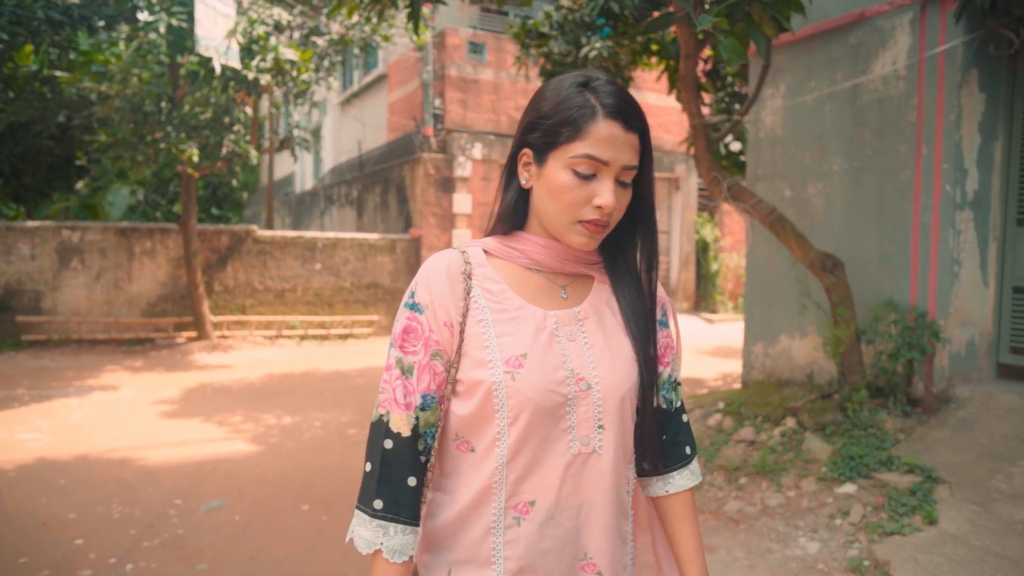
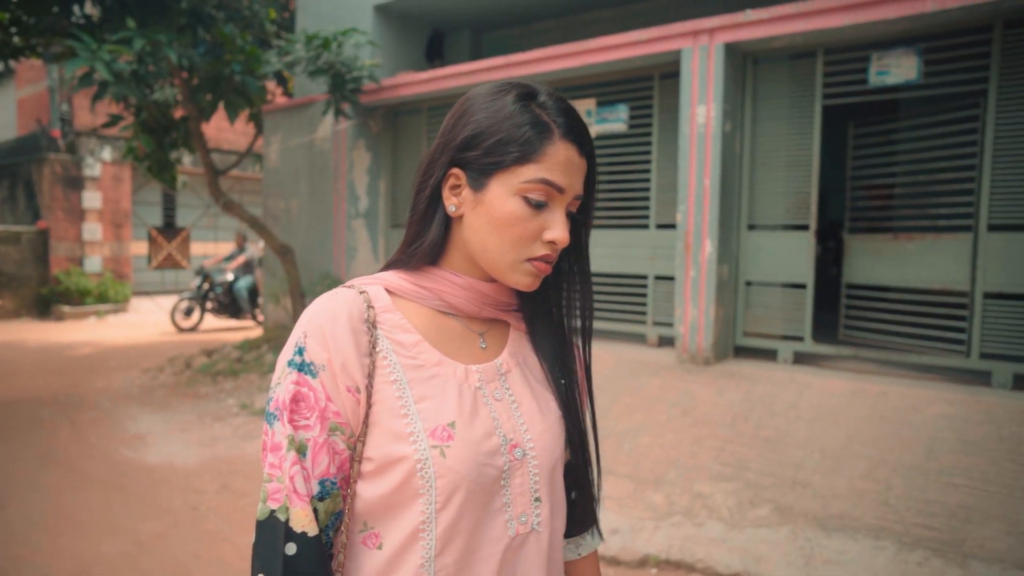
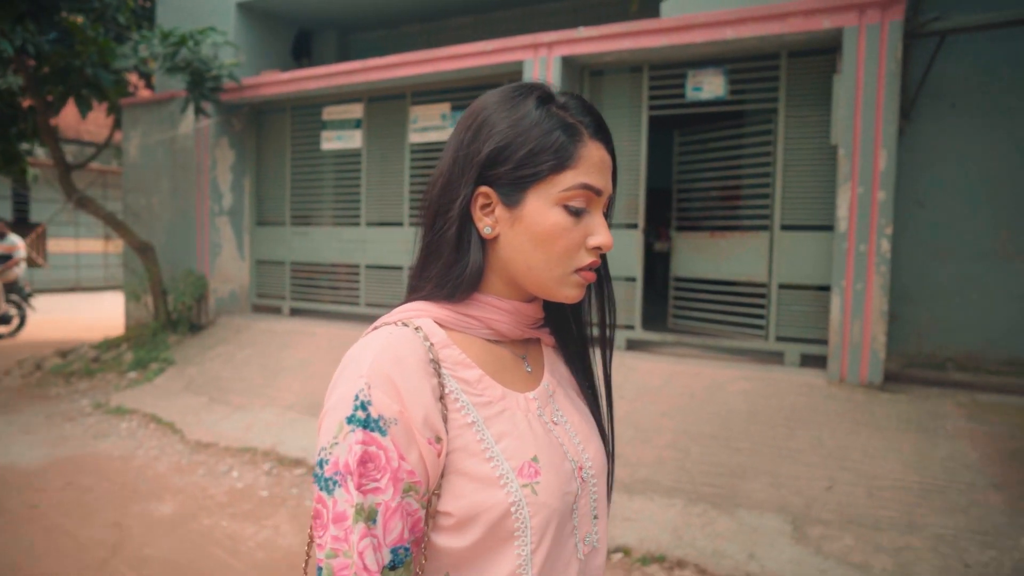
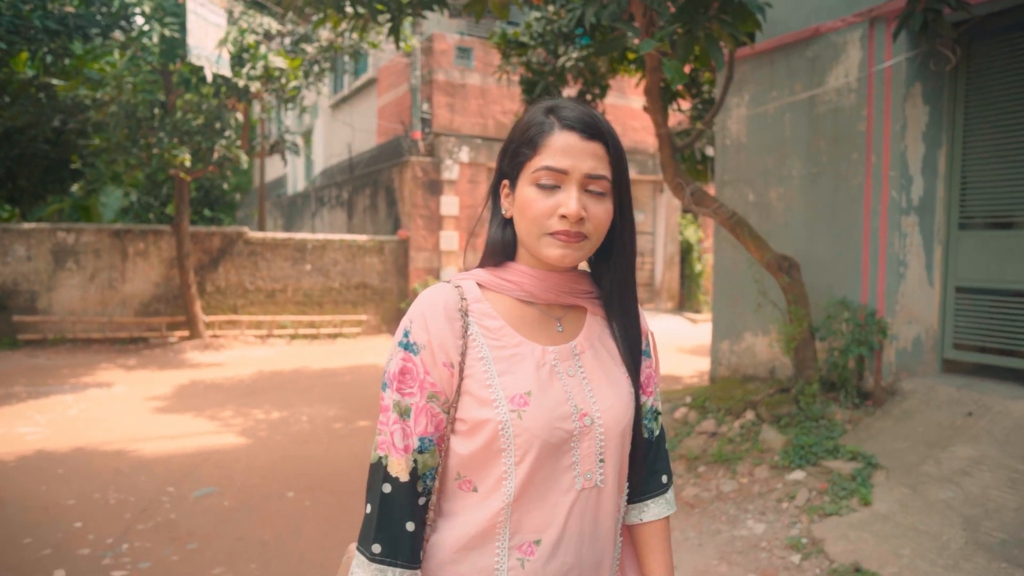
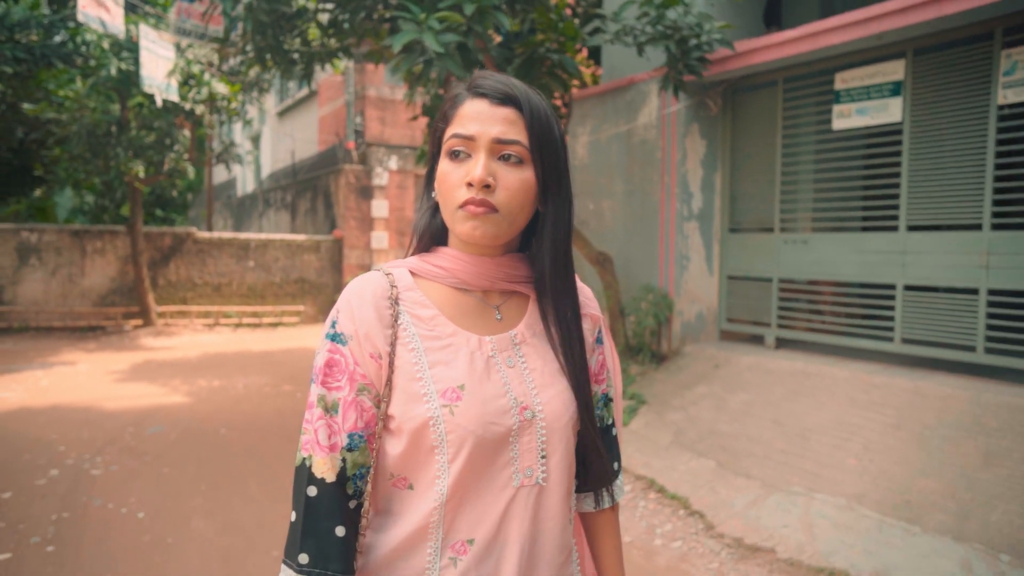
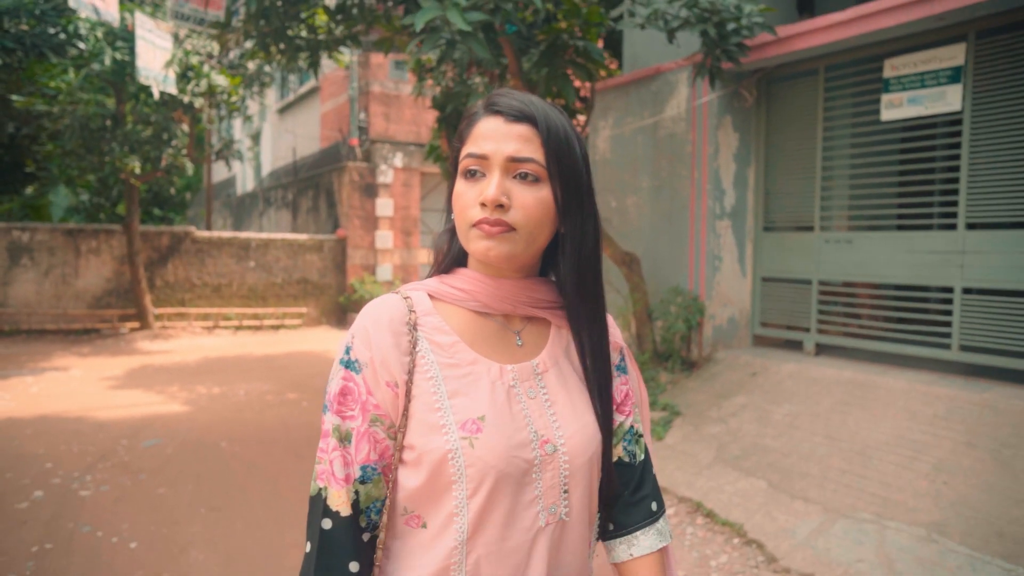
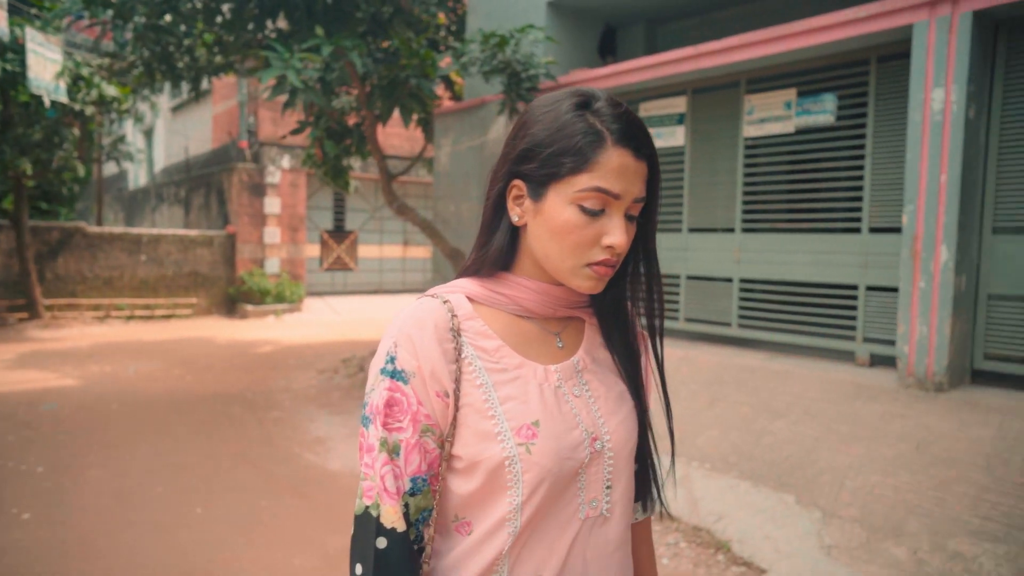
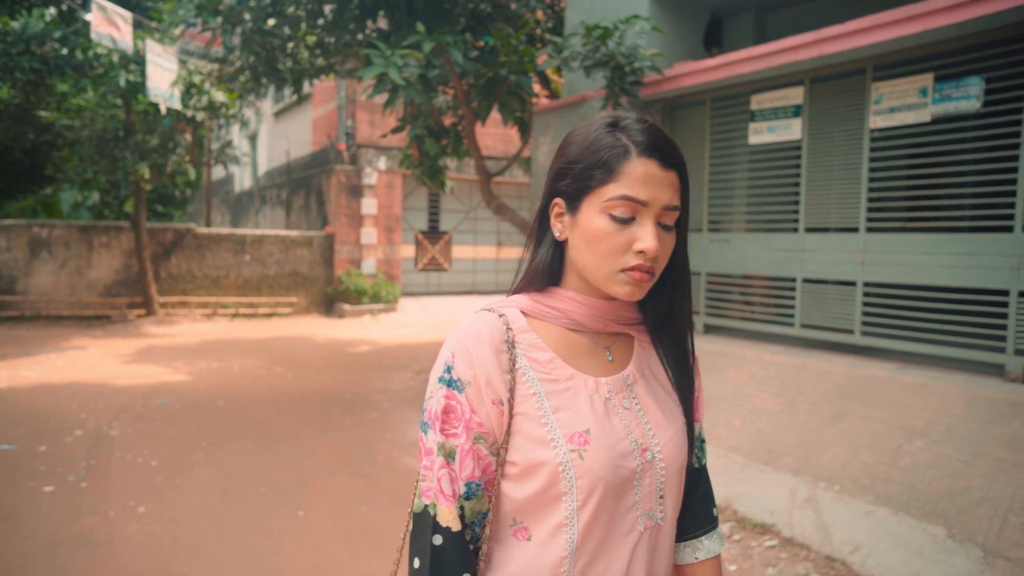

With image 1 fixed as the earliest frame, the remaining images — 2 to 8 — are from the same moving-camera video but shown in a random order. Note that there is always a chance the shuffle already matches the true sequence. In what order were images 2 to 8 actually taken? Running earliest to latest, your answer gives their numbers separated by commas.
4, 6, 5, 8, 7, 2, 3
